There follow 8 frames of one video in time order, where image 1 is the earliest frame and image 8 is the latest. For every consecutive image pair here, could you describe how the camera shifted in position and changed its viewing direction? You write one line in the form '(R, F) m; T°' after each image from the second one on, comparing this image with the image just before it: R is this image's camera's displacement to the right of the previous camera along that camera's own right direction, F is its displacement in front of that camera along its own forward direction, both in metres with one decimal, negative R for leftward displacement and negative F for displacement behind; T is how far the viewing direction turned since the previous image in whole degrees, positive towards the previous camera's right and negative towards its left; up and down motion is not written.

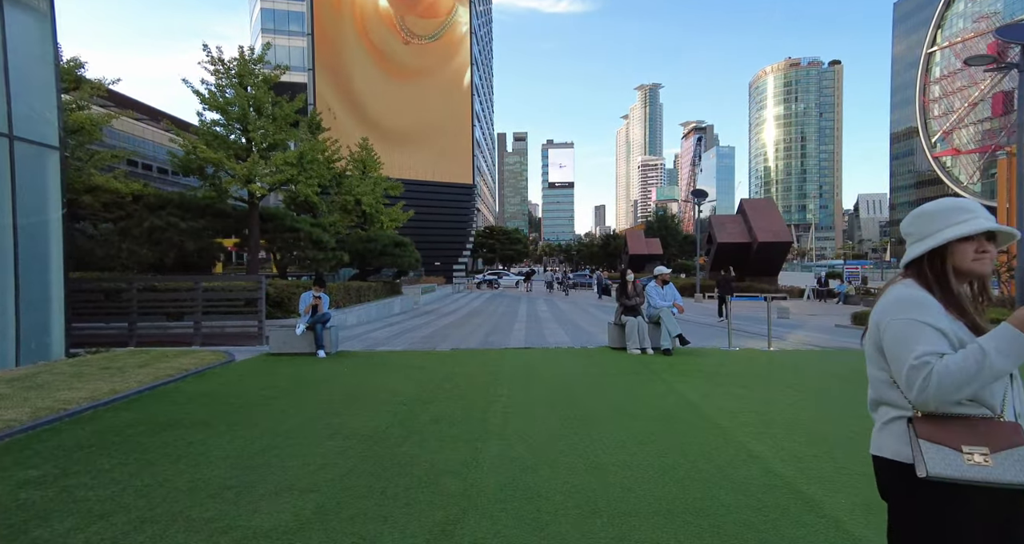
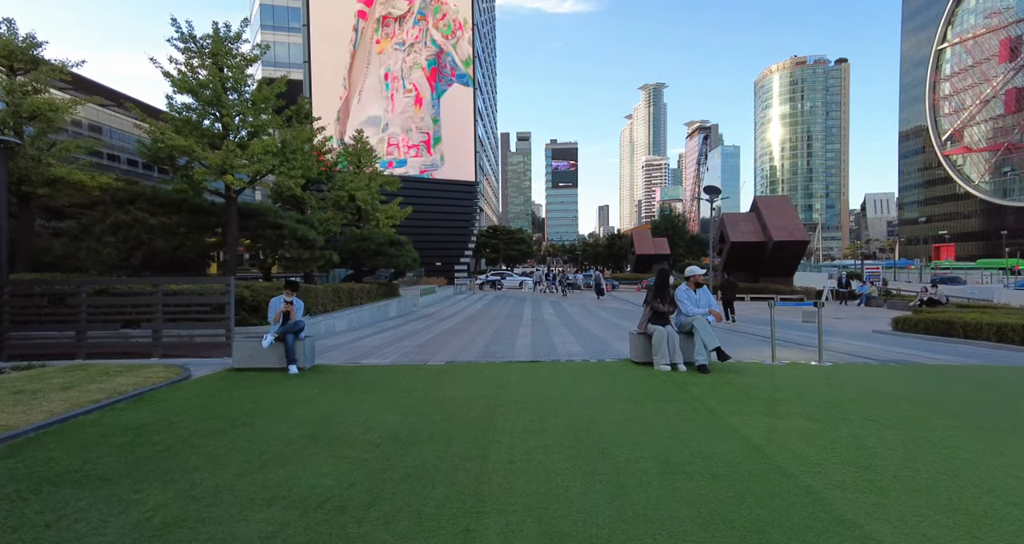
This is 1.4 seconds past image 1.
(0.0, +1.4) m; 0°
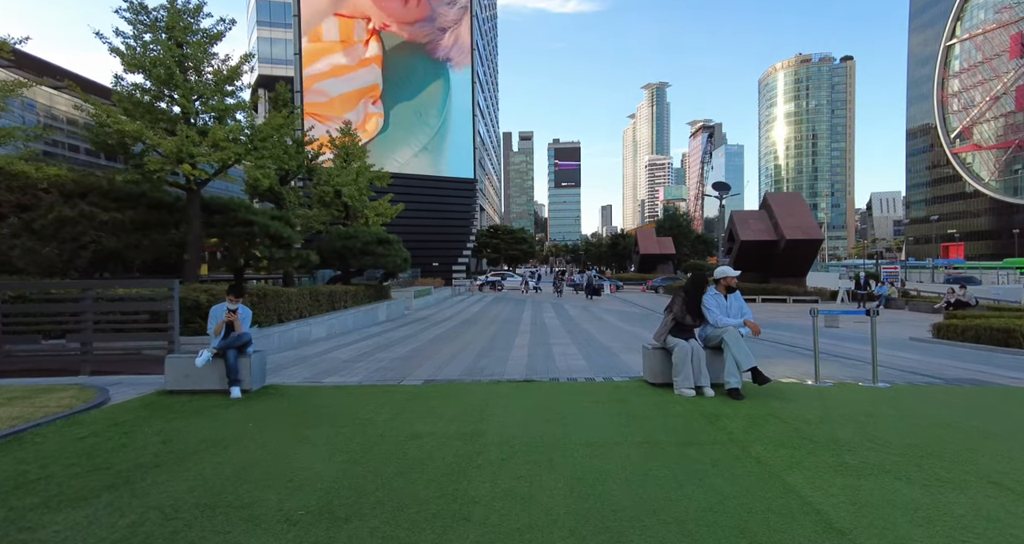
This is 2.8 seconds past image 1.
(+0.2, +1.4) m; 0°
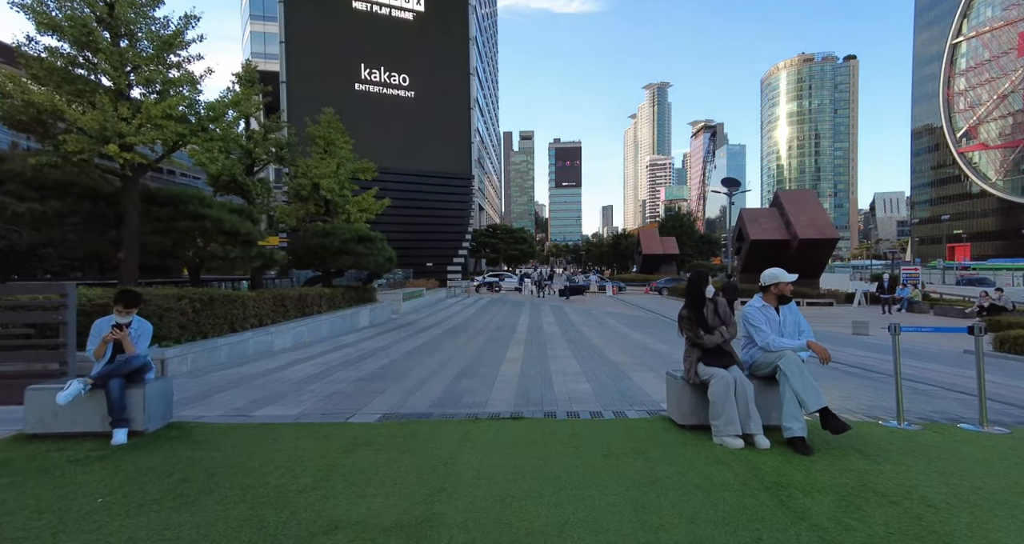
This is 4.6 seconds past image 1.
(+0.2, +1.7) m; 0°
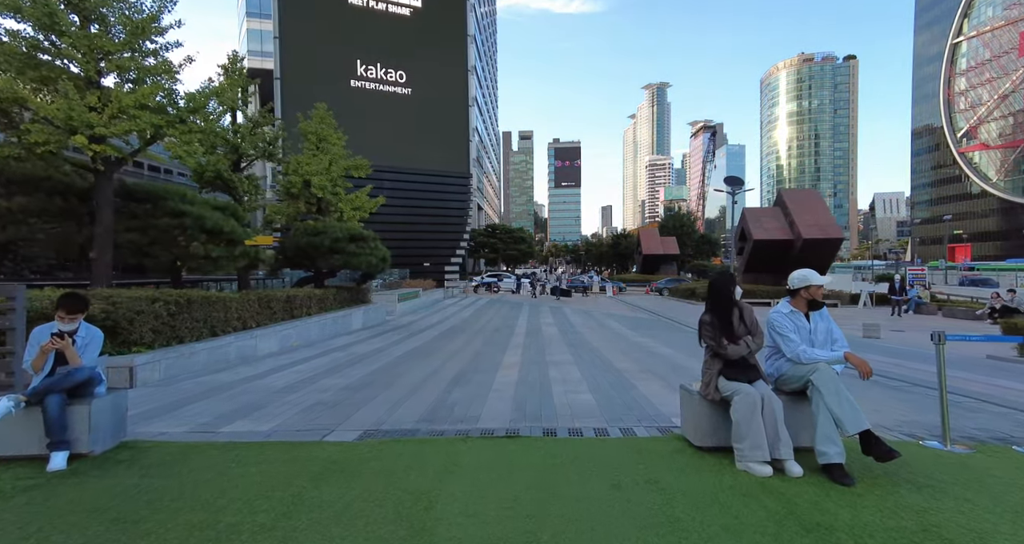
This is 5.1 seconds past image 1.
(0.0, +0.6) m; 0°
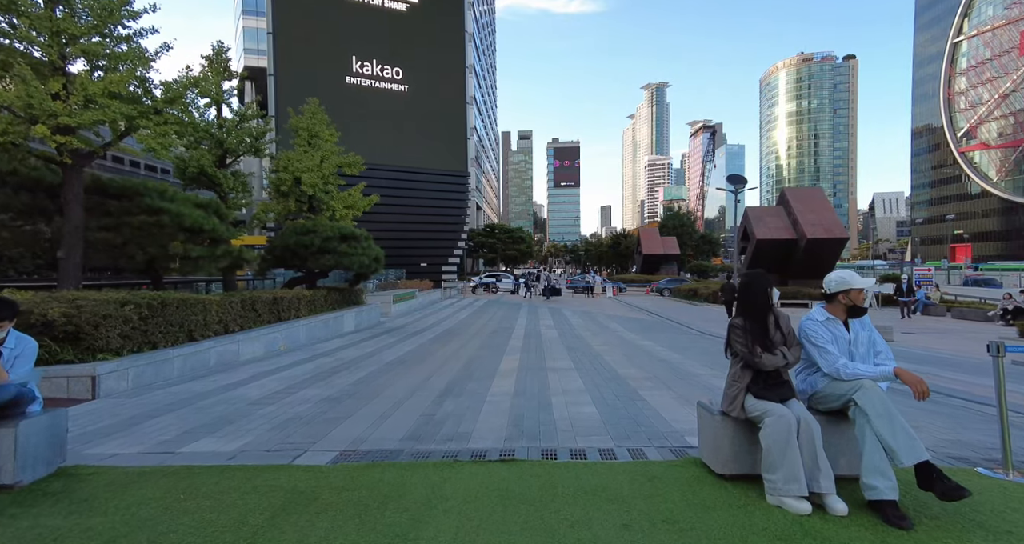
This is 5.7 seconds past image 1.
(0.0, +0.6) m; 0°
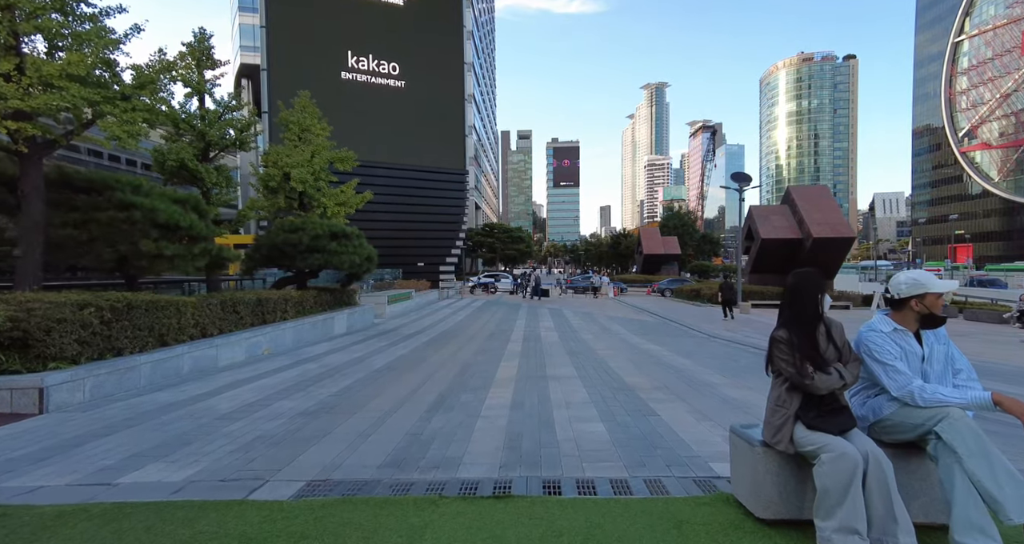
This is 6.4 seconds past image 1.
(0.0, +0.7) m; 0°
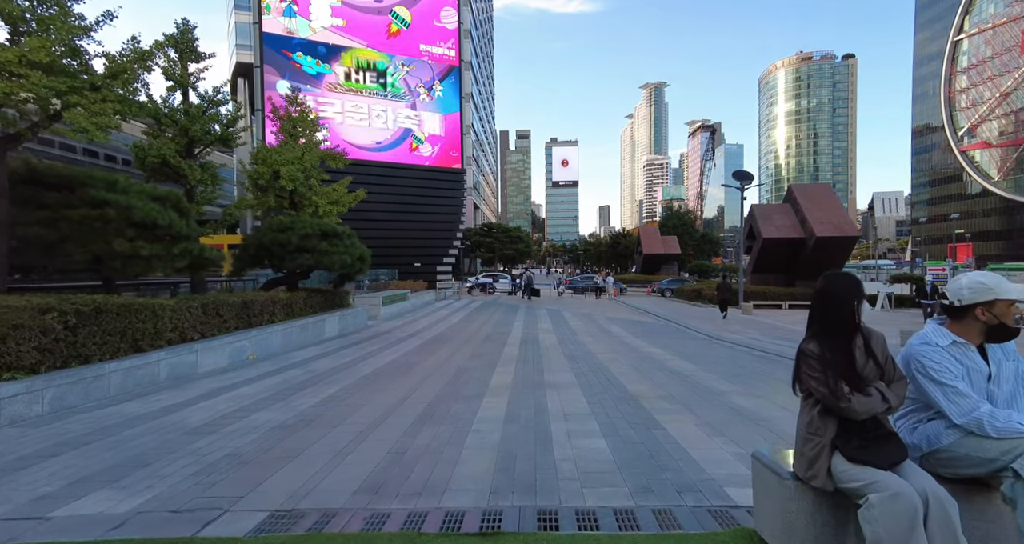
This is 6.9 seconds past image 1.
(+0.1, +0.5) m; 0°
